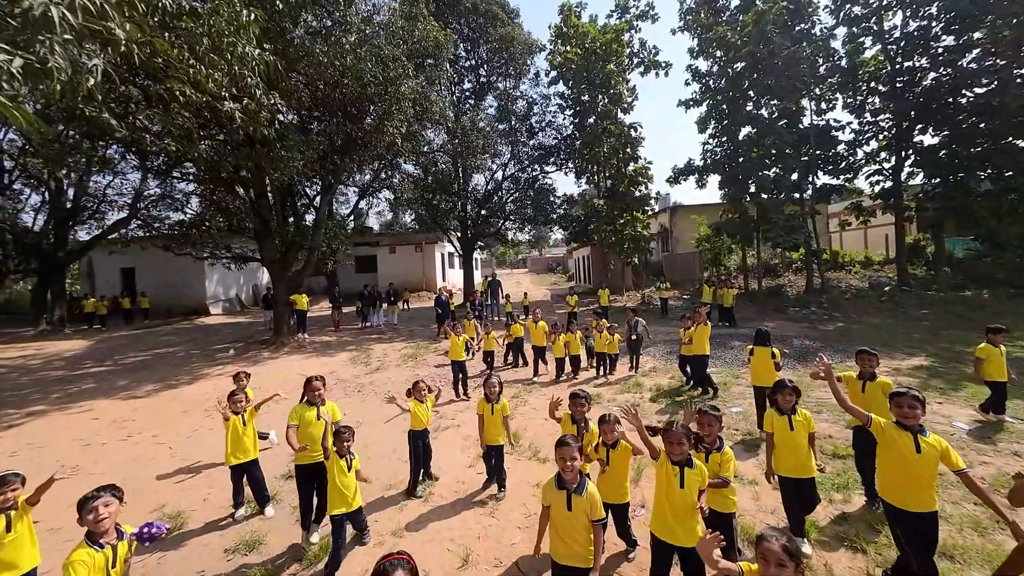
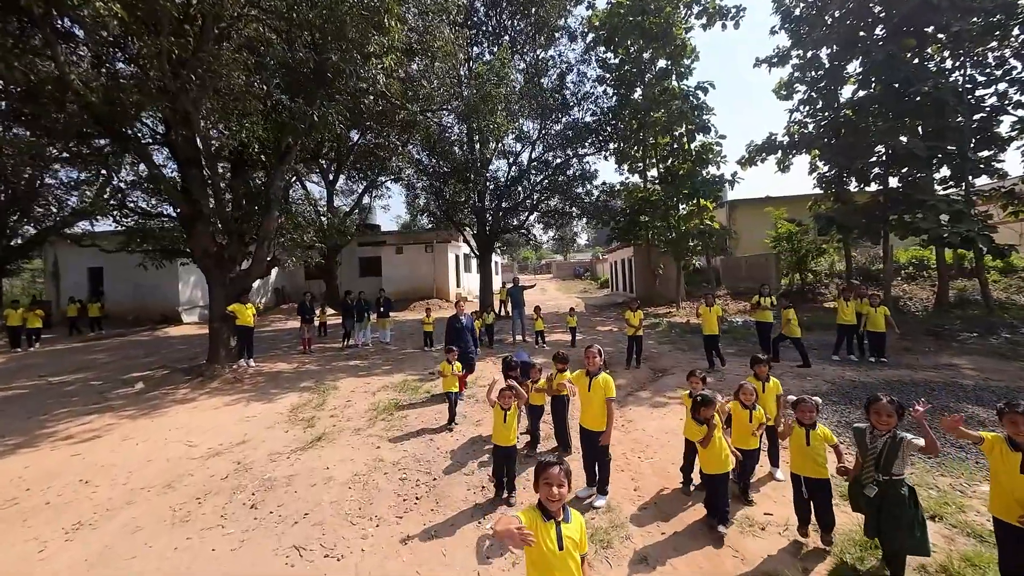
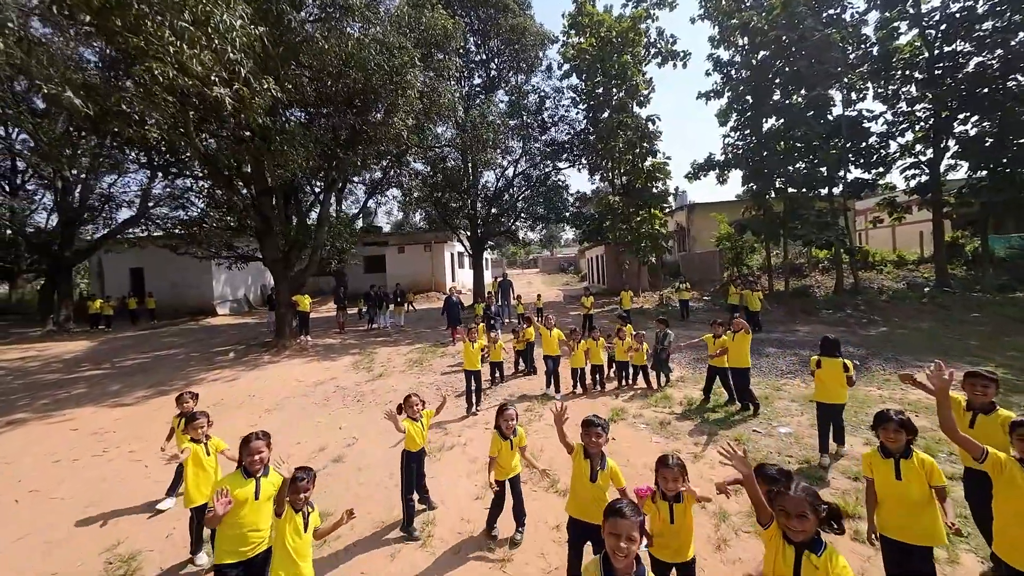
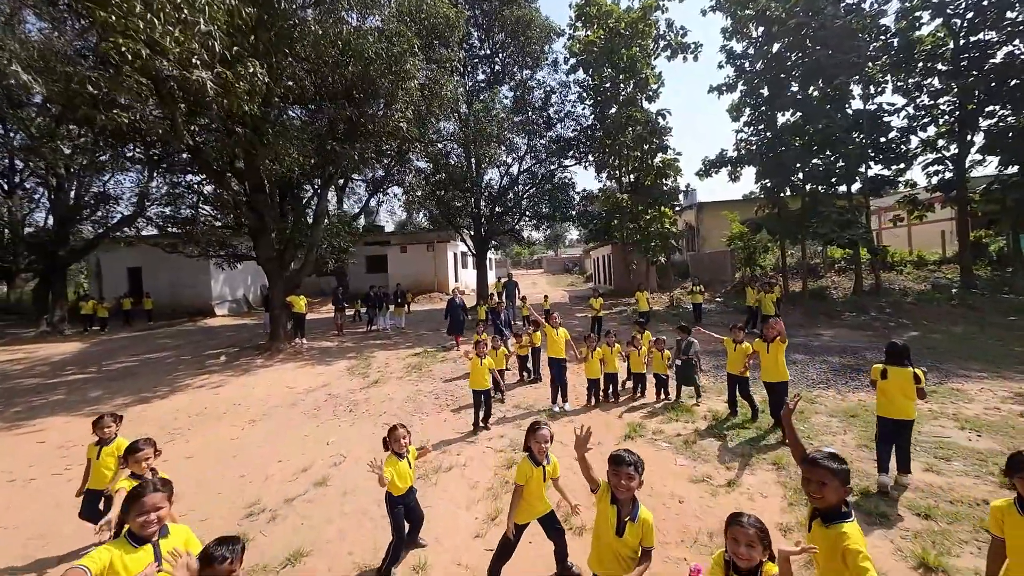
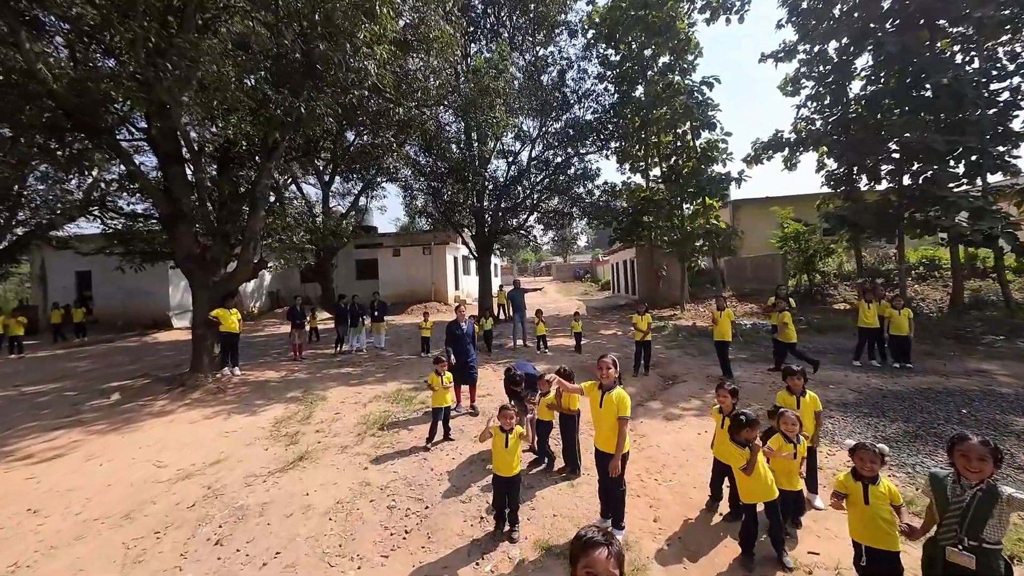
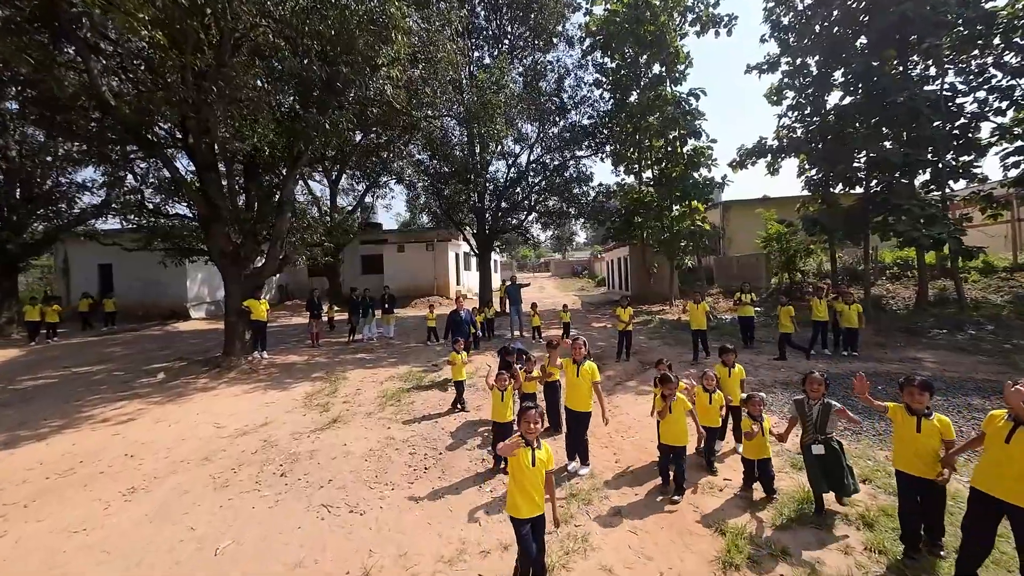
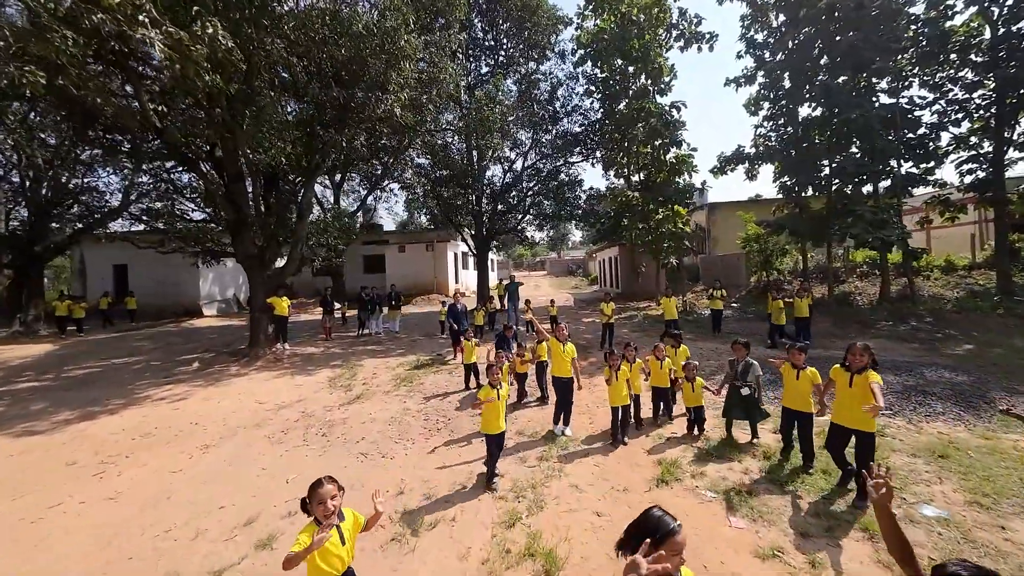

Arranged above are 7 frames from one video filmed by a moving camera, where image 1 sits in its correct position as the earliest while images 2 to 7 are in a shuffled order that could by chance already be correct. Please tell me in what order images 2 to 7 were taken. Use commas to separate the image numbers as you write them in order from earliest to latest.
3, 4, 7, 6, 2, 5
